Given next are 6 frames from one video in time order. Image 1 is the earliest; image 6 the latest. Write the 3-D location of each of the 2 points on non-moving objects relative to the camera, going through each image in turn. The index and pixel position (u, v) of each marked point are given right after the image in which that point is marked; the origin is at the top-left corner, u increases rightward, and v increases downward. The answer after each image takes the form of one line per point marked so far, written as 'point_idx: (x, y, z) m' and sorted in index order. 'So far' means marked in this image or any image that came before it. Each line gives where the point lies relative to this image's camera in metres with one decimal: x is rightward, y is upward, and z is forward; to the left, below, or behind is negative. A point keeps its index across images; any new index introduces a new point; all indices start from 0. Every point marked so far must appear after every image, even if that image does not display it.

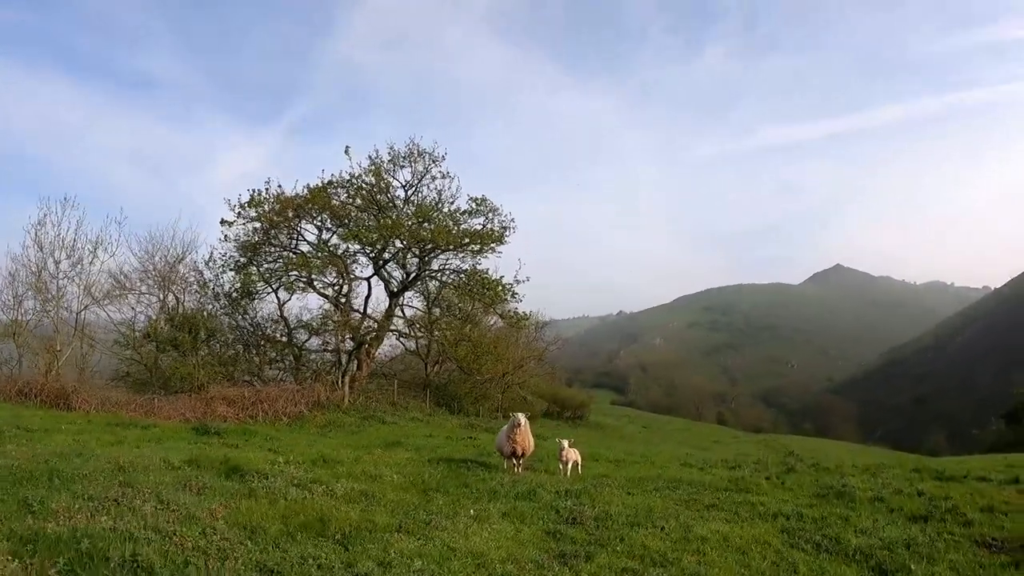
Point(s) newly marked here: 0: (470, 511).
0: (-0.4, -2.3, +6.9) m
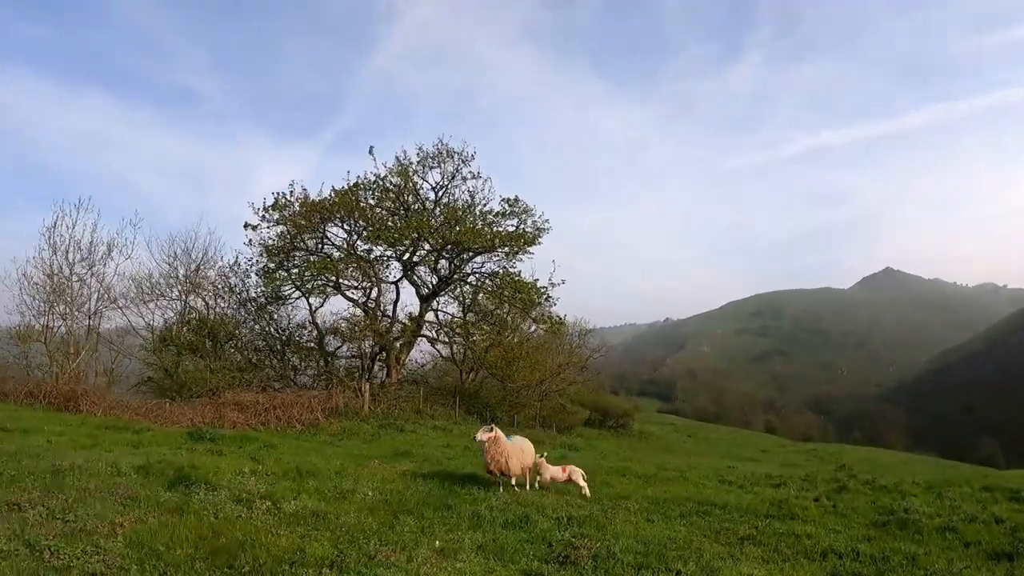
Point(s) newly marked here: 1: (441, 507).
0: (-0.6, -2.2, +5.6) m
1: (-0.7, -2.3, +7.0) m
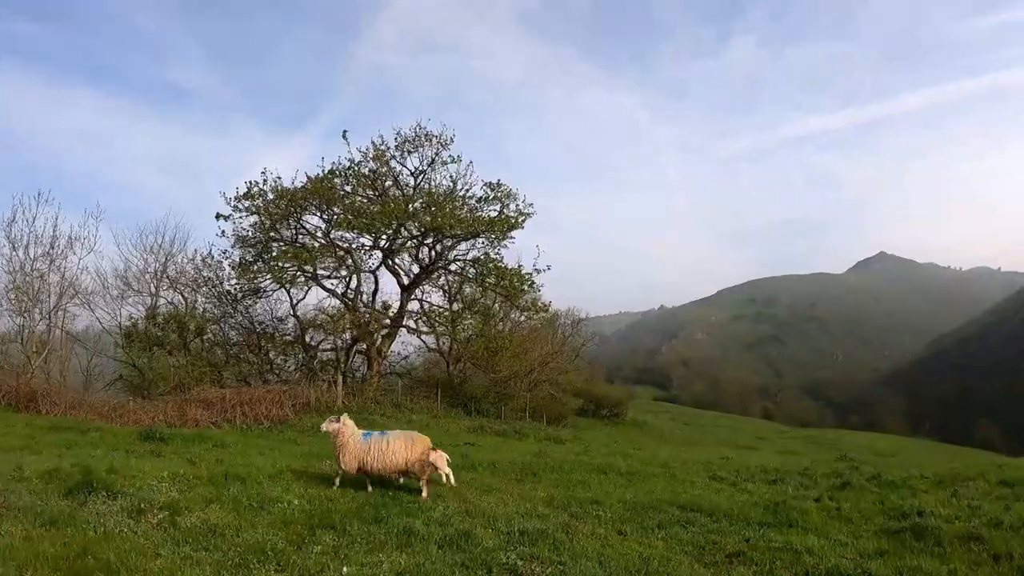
0: (-1.1, -1.9, +4.4) m
1: (-1.2, -2.1, +5.9) m
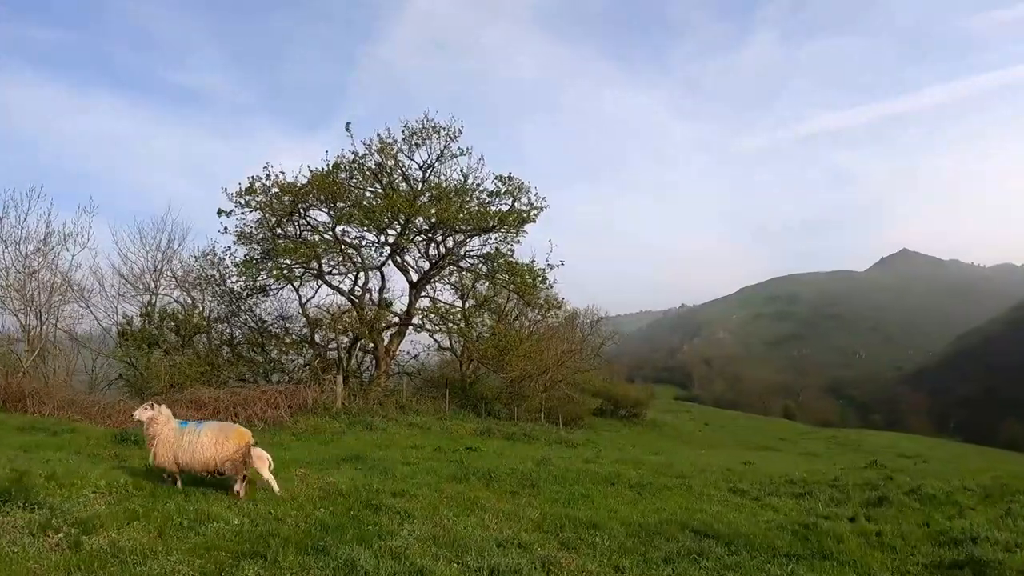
0: (-1.4, -1.8, +3.3) m
1: (-1.4, -2.0, +4.8) m
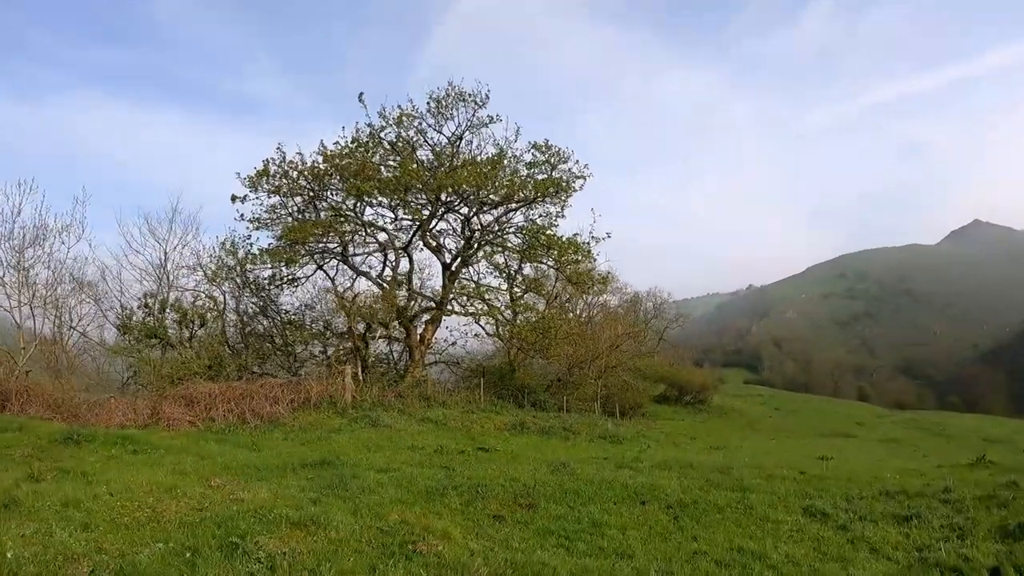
0: (-2.2, -1.4, +0.7) m
1: (-2.1, -1.6, +2.2) m
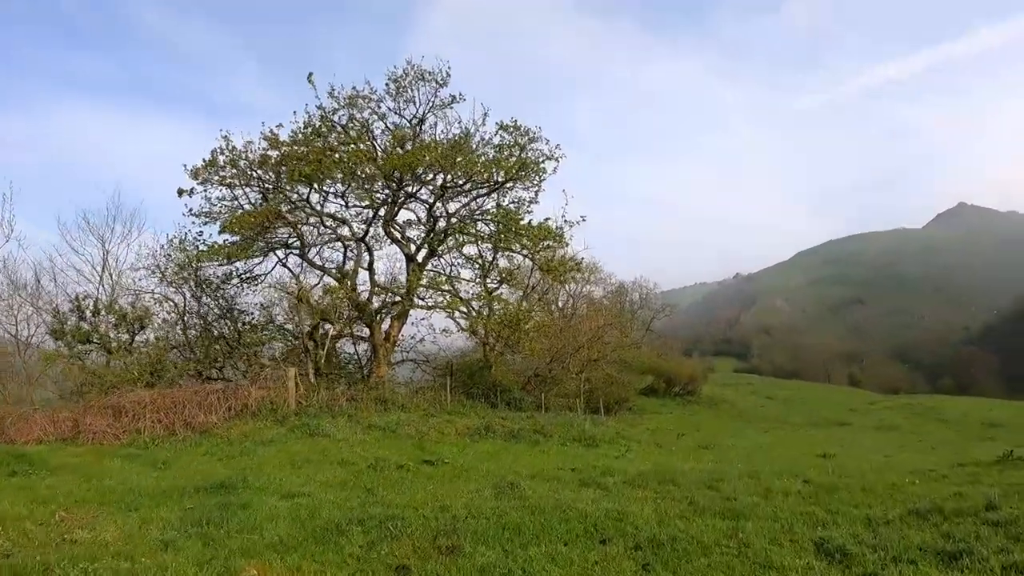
0: (-2.8, -1.3, -1.3) m
1: (-2.8, -1.4, +0.2) m
